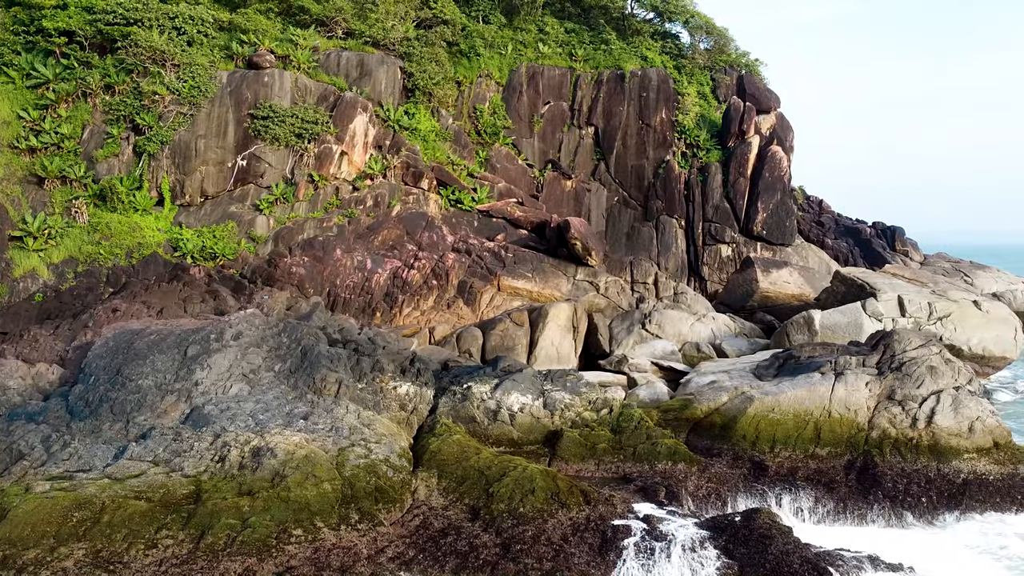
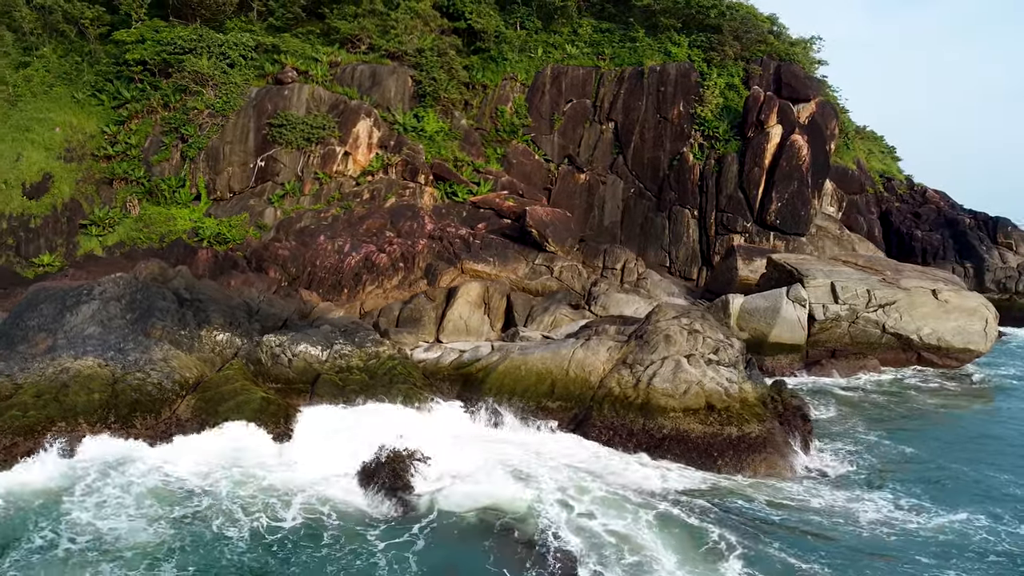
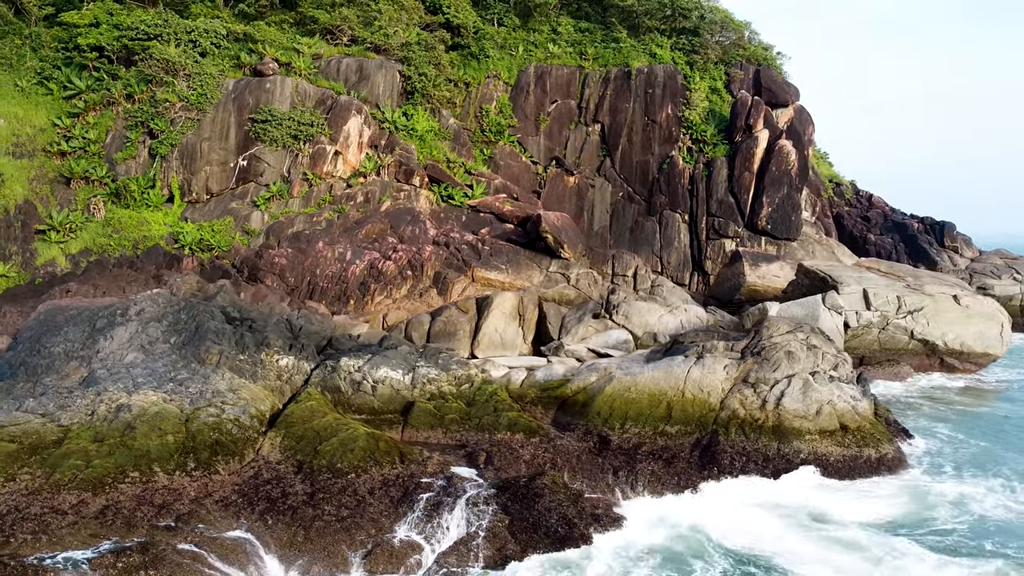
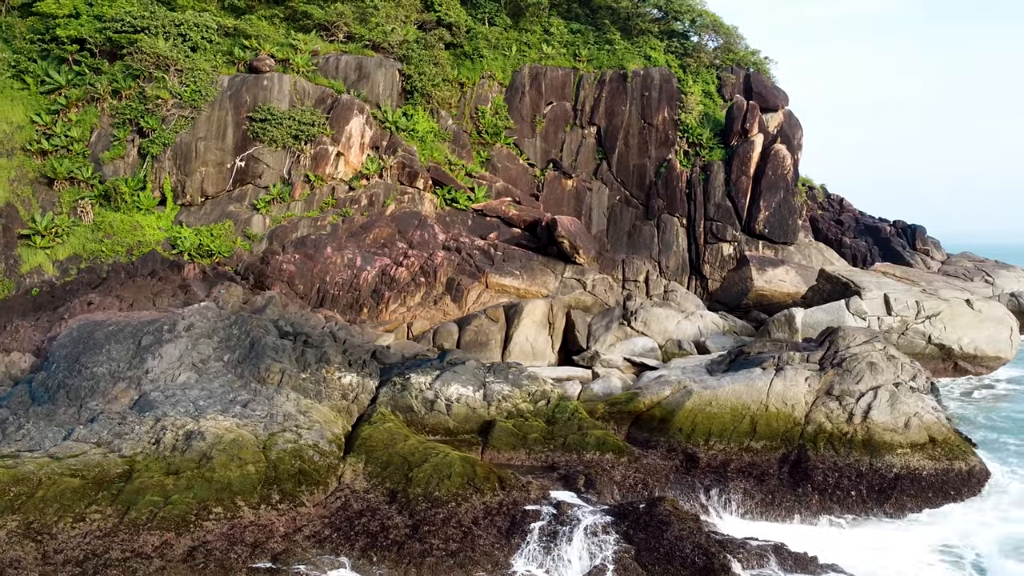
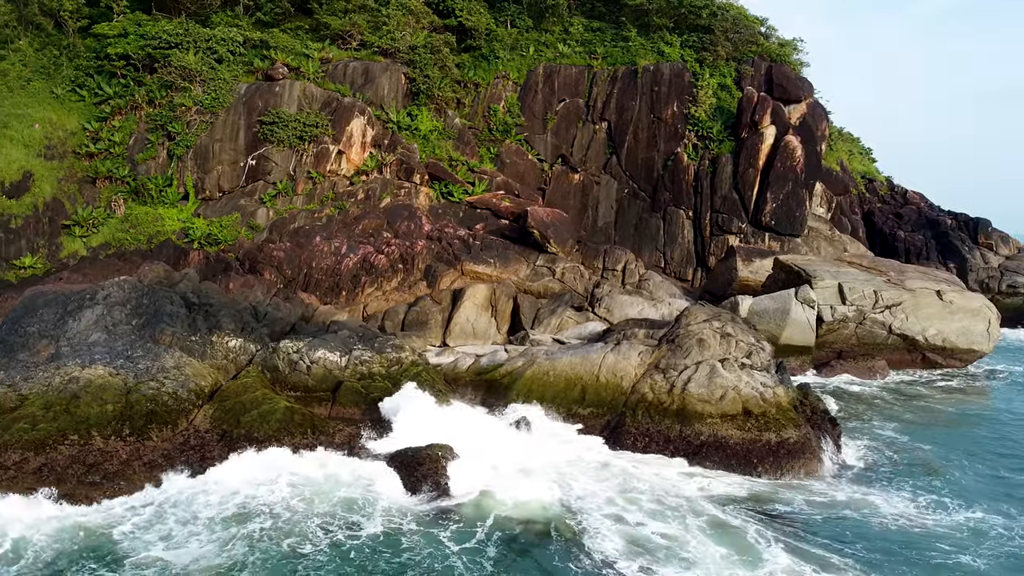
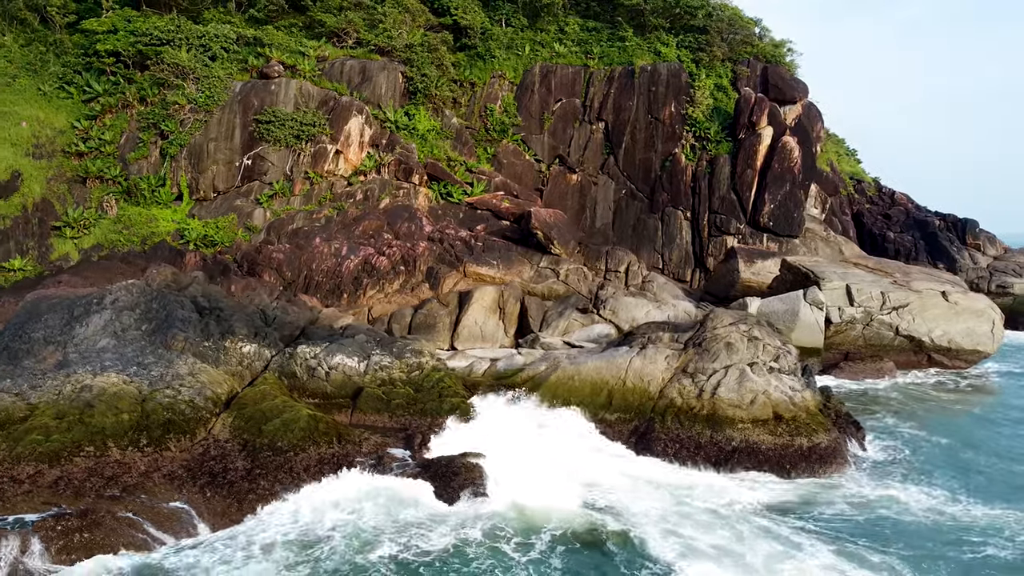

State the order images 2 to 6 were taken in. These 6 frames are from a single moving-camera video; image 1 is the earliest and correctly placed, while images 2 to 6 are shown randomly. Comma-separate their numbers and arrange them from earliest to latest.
4, 3, 6, 5, 2
